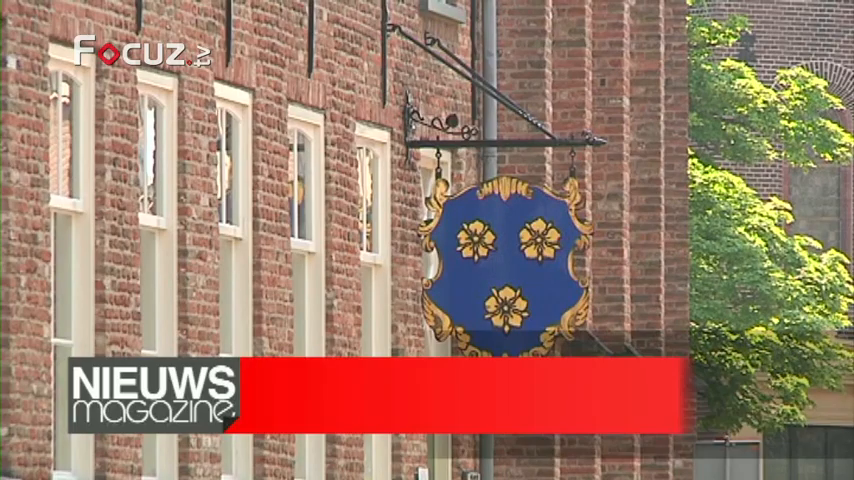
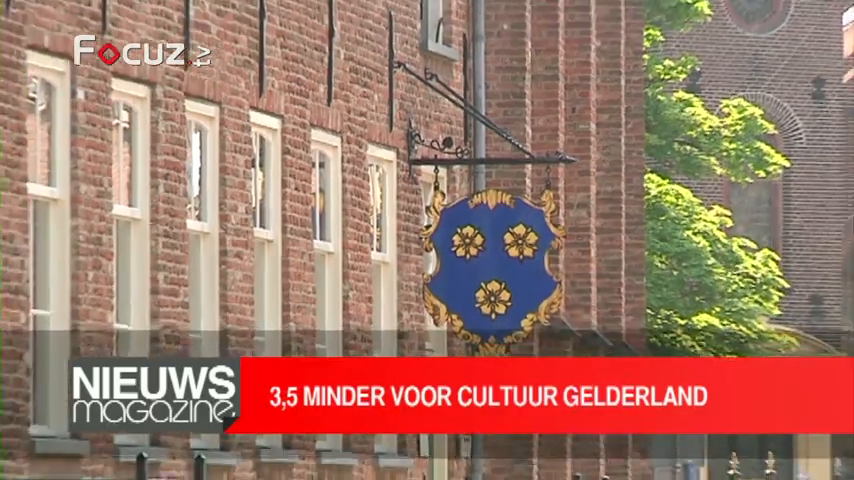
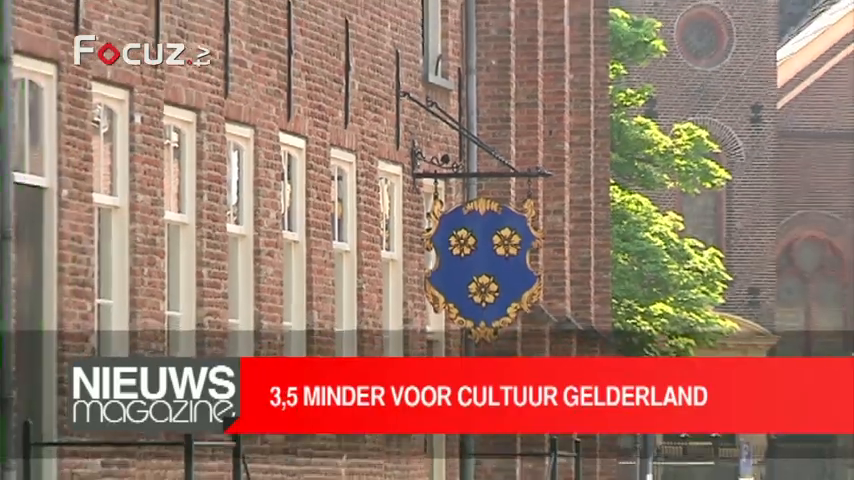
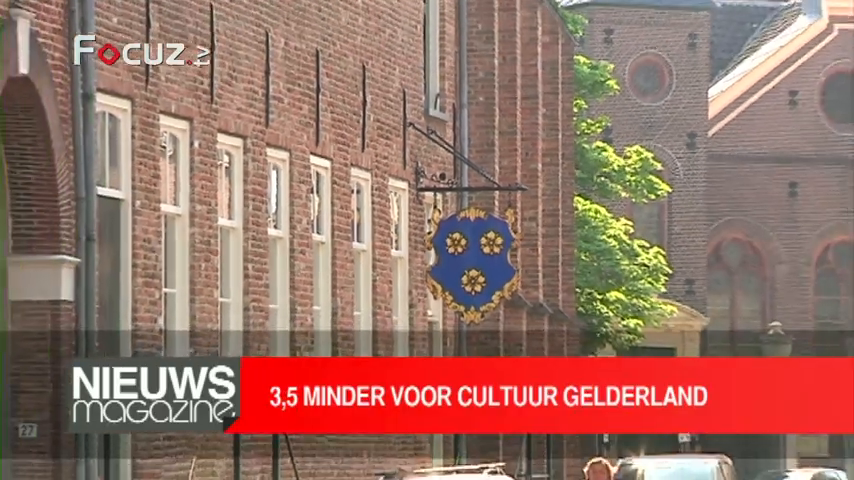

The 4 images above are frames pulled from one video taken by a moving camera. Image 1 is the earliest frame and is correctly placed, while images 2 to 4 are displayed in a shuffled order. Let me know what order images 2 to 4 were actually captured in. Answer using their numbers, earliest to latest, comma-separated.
2, 3, 4
